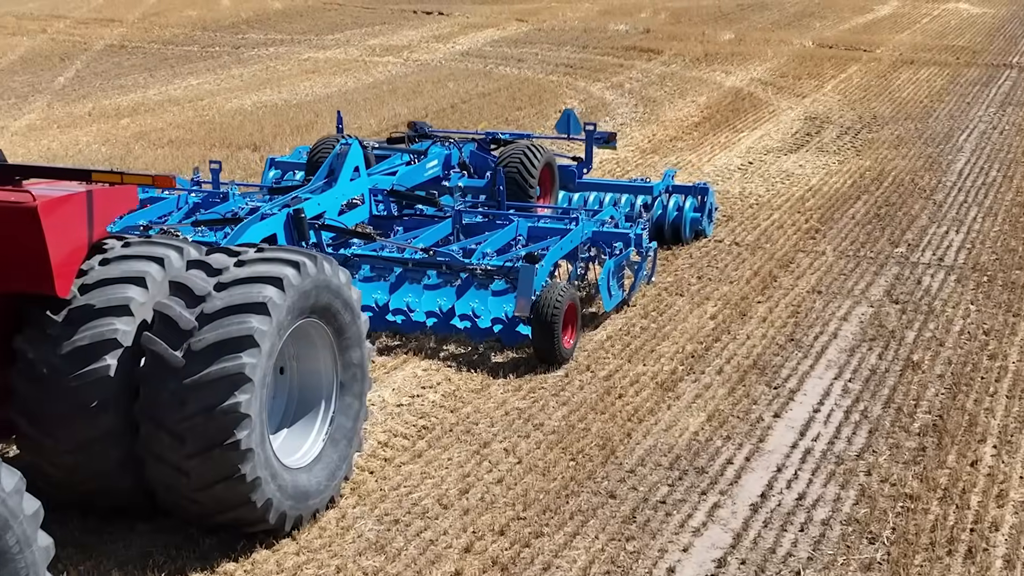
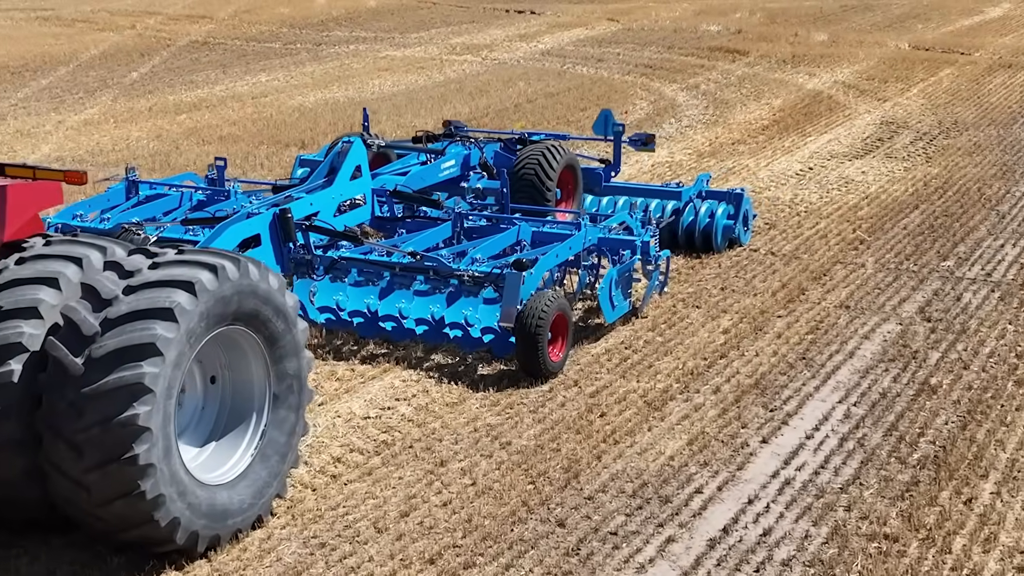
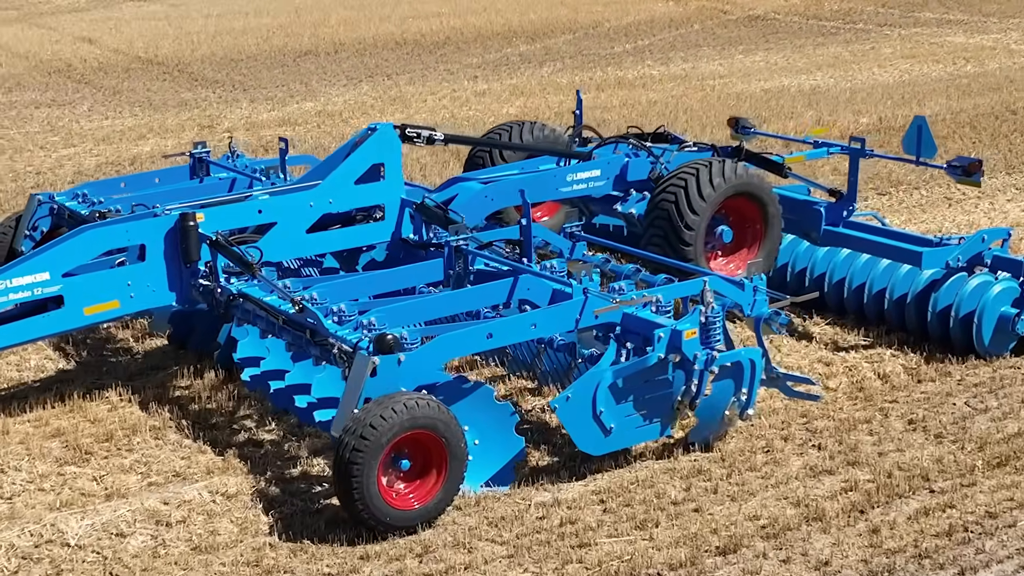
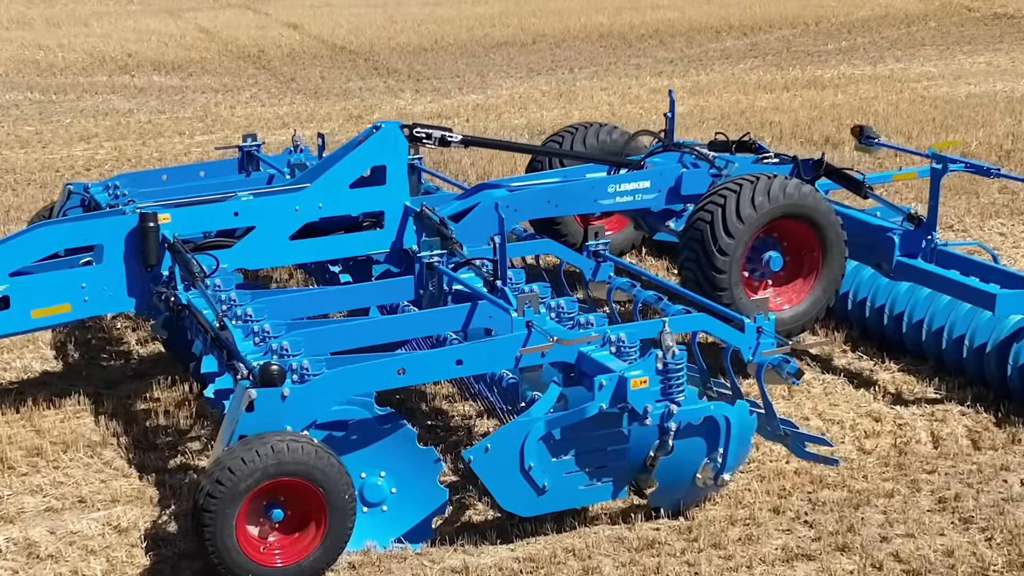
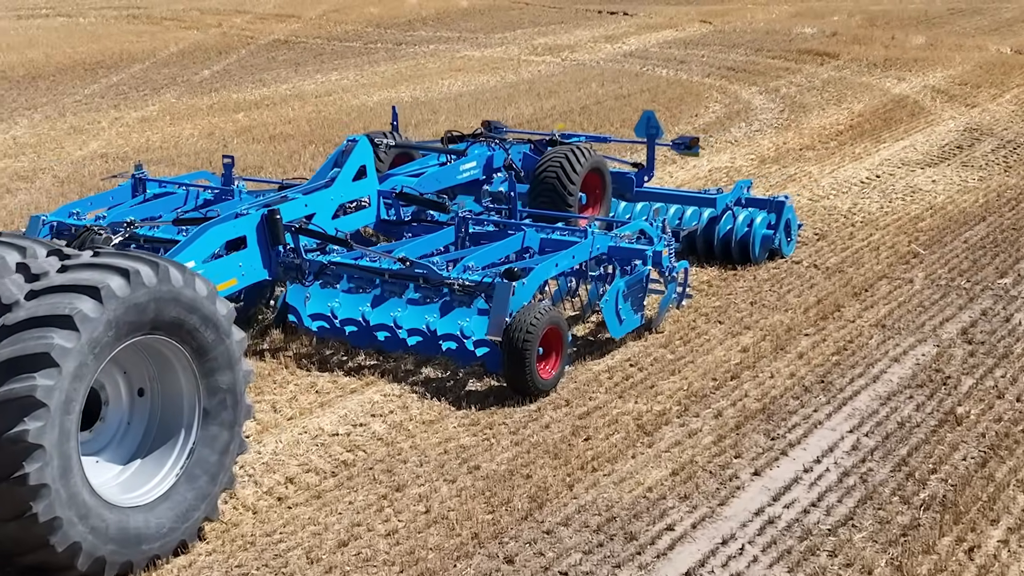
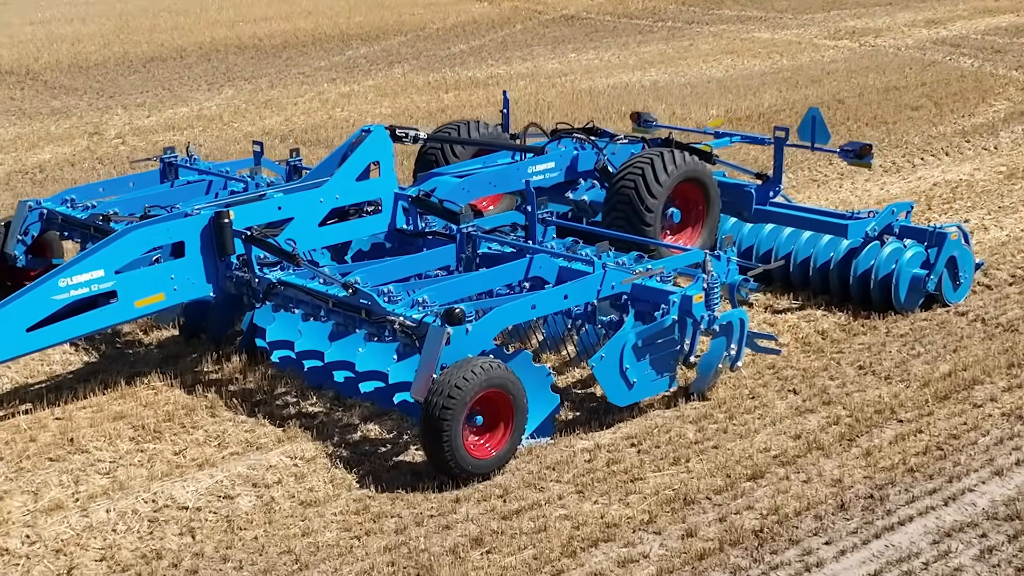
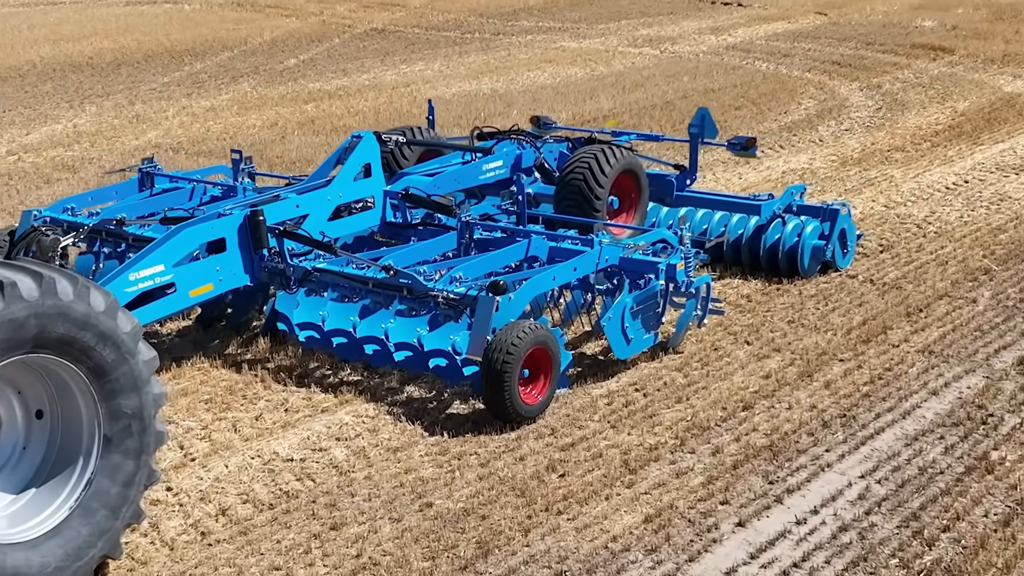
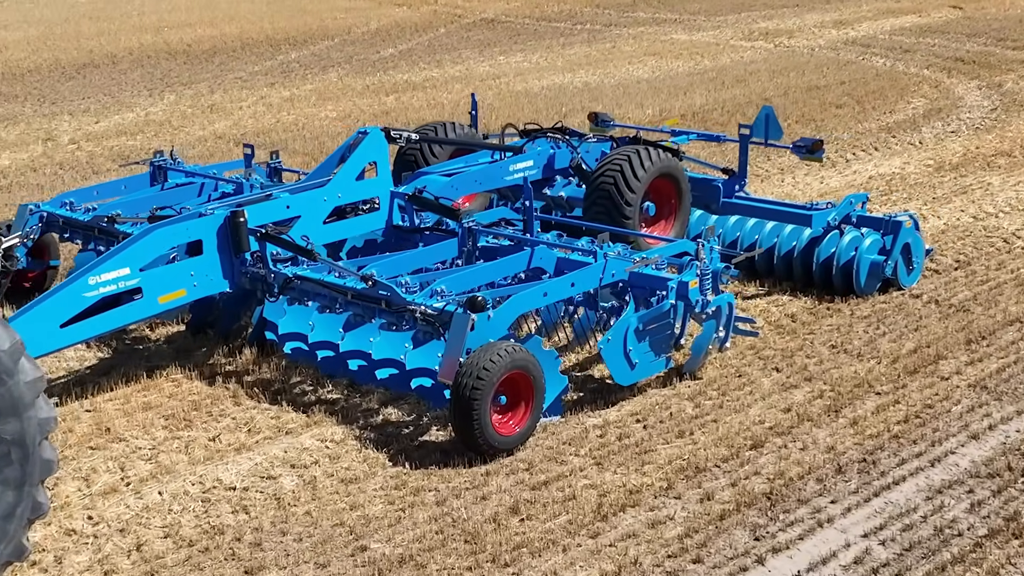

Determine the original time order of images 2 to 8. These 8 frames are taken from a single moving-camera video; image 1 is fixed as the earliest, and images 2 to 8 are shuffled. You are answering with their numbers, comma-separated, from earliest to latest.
2, 5, 7, 8, 6, 3, 4
